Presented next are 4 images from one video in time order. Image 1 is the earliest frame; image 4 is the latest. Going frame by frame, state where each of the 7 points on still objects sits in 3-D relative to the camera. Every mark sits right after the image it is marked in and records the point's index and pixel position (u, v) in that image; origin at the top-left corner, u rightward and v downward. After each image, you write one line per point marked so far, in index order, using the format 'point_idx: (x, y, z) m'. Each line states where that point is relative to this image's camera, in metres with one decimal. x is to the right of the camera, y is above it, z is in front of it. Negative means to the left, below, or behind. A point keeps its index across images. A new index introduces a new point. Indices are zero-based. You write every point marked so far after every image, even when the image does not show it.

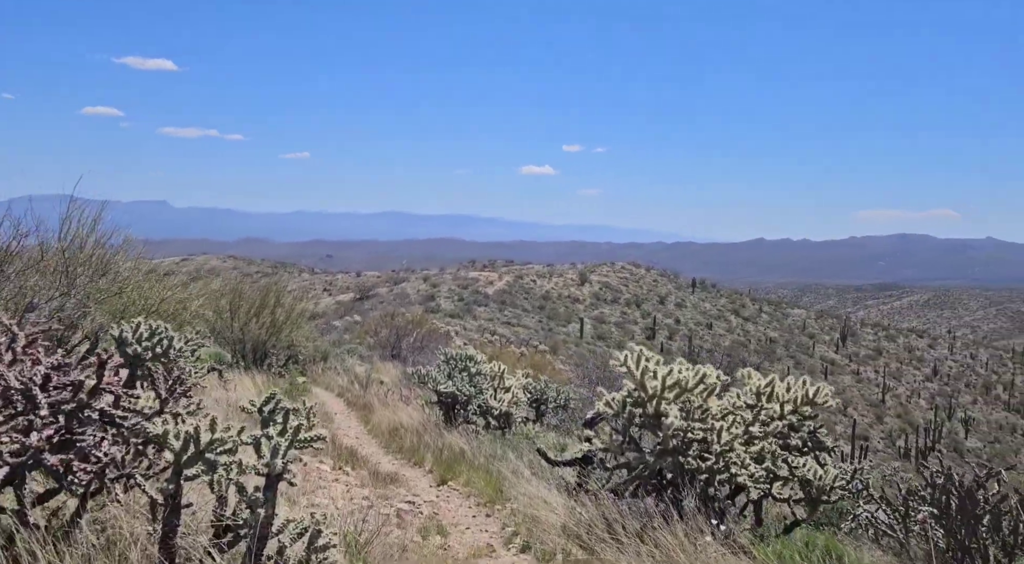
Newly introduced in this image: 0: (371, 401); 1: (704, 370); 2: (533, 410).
0: (-2.1, -1.8, +15.0) m
1: (+1.3, -0.6, +6.6) m
2: (+0.3, -1.8, +14.0) m
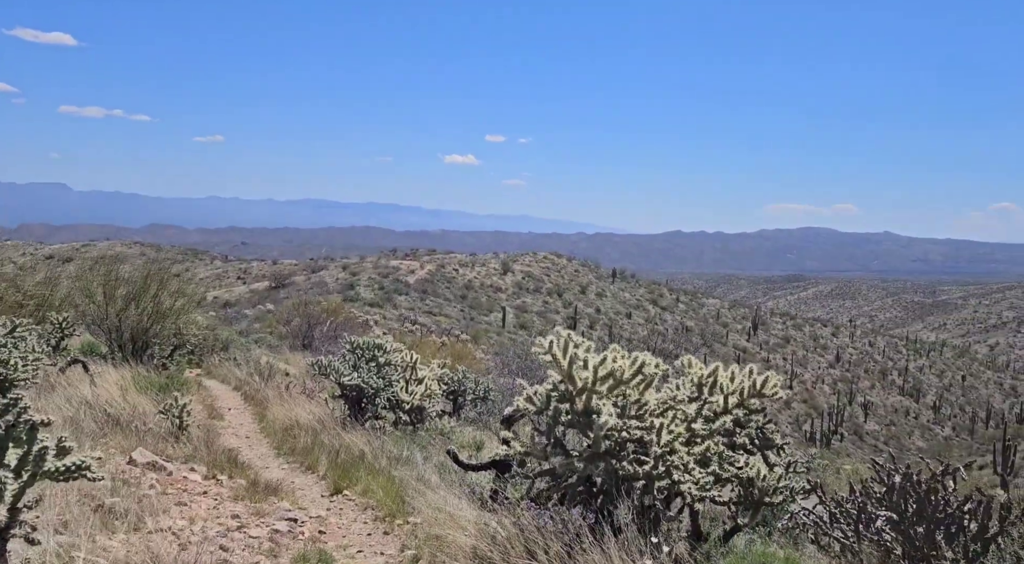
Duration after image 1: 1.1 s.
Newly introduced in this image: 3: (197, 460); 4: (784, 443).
0: (-3.3, -1.6, +13.7) m
1: (+0.7, -0.4, +5.6) m
2: (-0.8, -1.6, +12.9) m
3: (-2.6, -1.5, +7.9) m
4: (+1.8, -1.1, +6.5) m
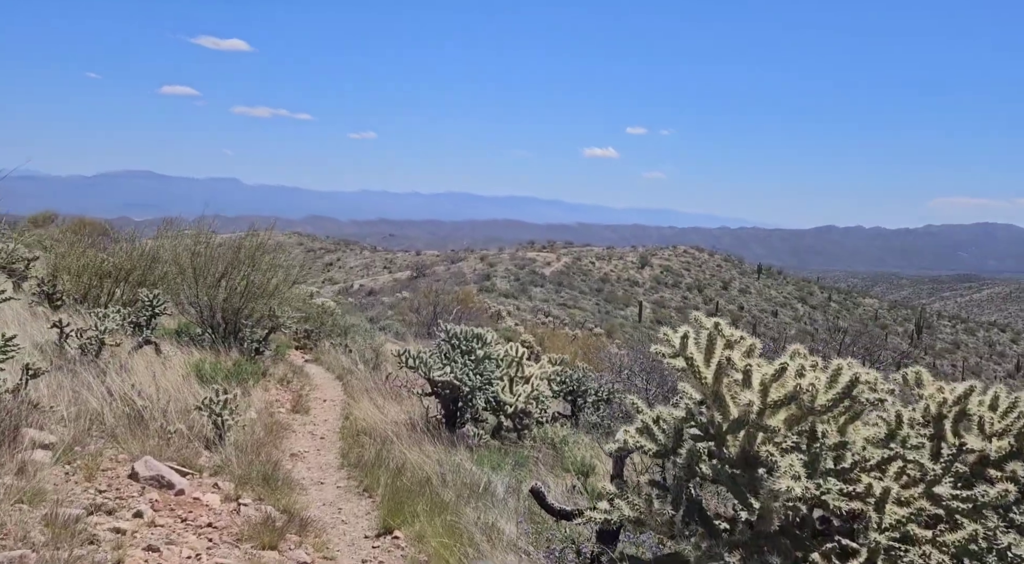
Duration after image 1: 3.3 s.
0: (-1.8, -1.3, +12.0) m
1: (+1.1, -0.3, +3.4) m
2: (+0.6, -1.4, +10.9) m
3: (-1.8, -1.2, +6.2) m
4: (+2.3, -1.0, +4.2) m
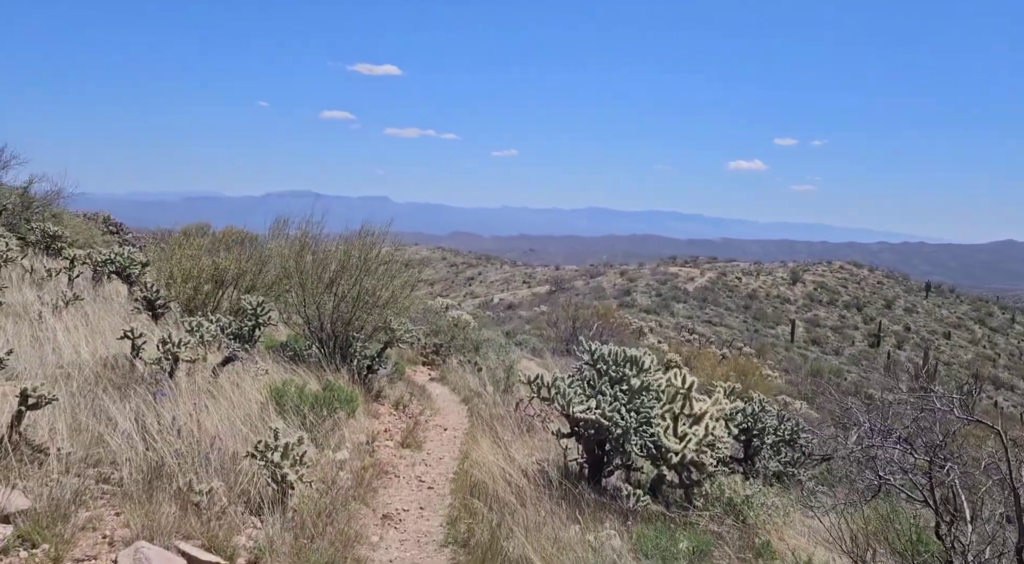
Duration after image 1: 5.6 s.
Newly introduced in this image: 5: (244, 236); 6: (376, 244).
0: (-0.2, -1.4, +9.9) m
1: (+1.5, -0.3, +1.0) m
2: (+2.0, -1.5, +8.5) m
3: (-1.1, -1.2, +4.2) m
4: (+2.8, -1.0, +1.6) m
5: (-3.7, +0.6, +13.6) m
6: (-1.6, +0.4, +11.8) m
